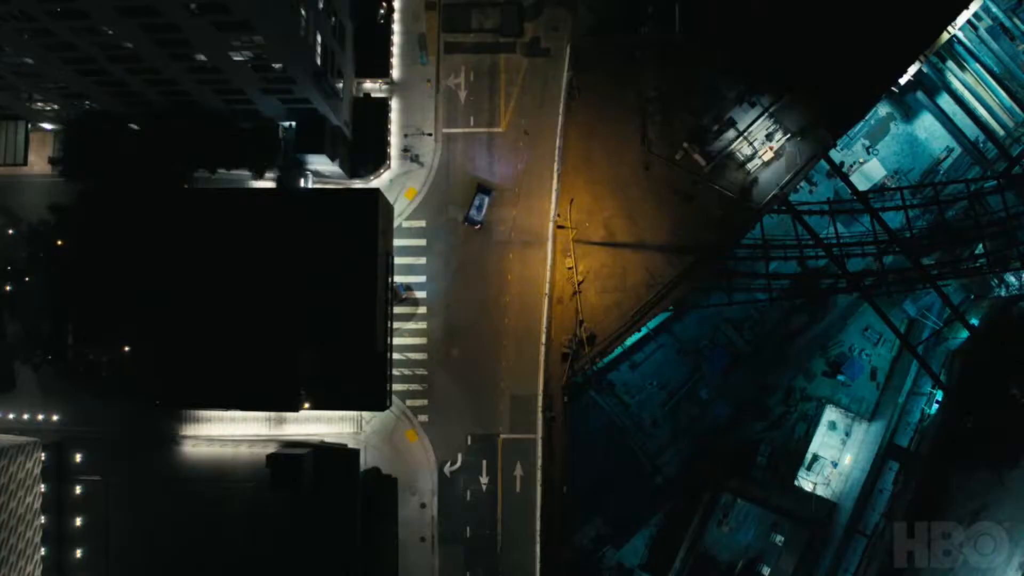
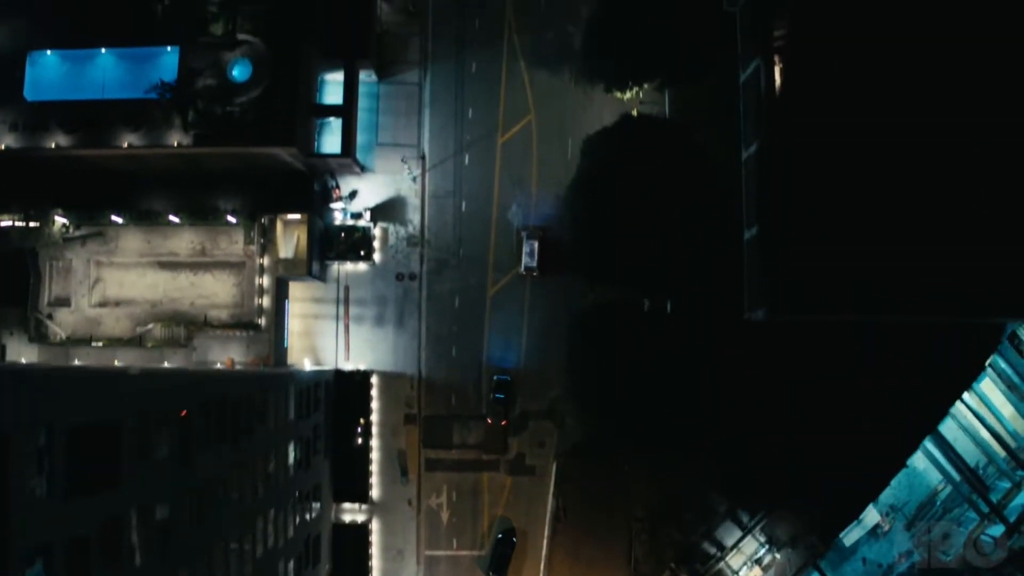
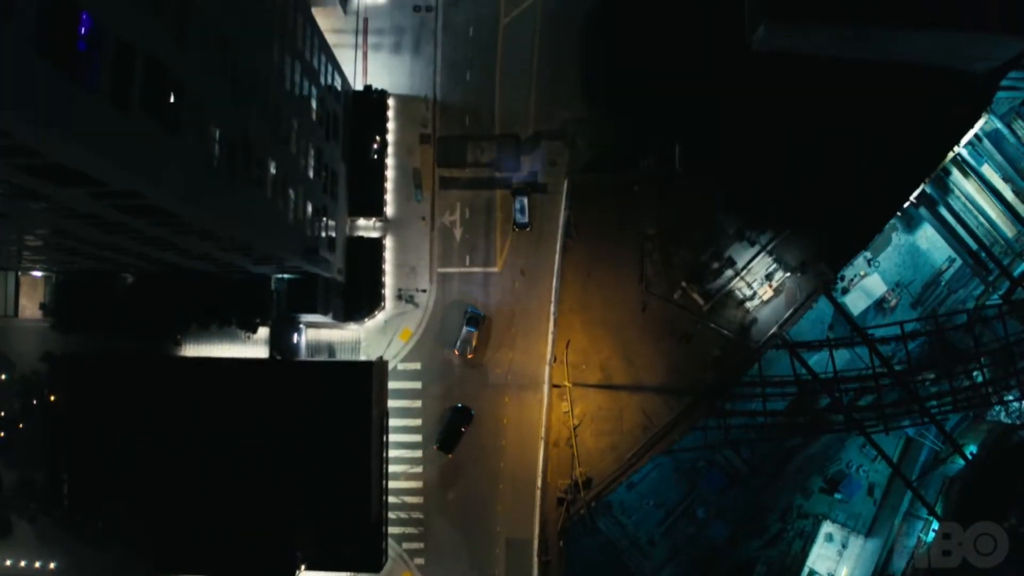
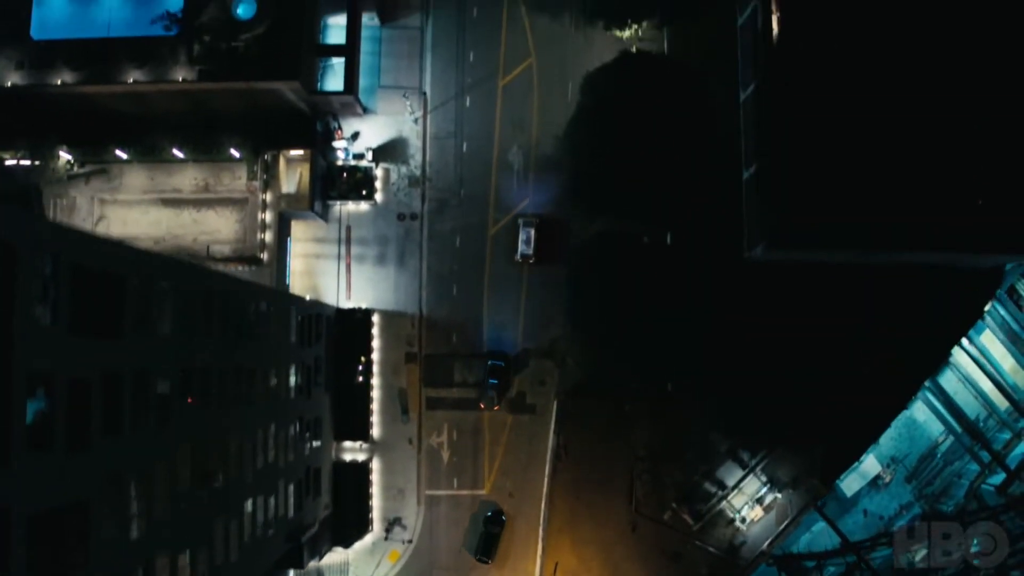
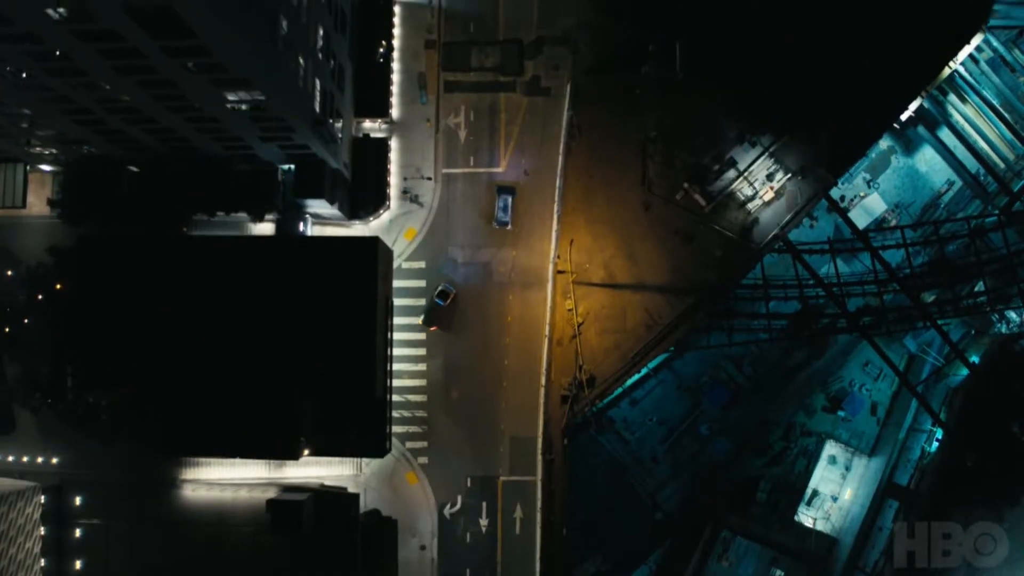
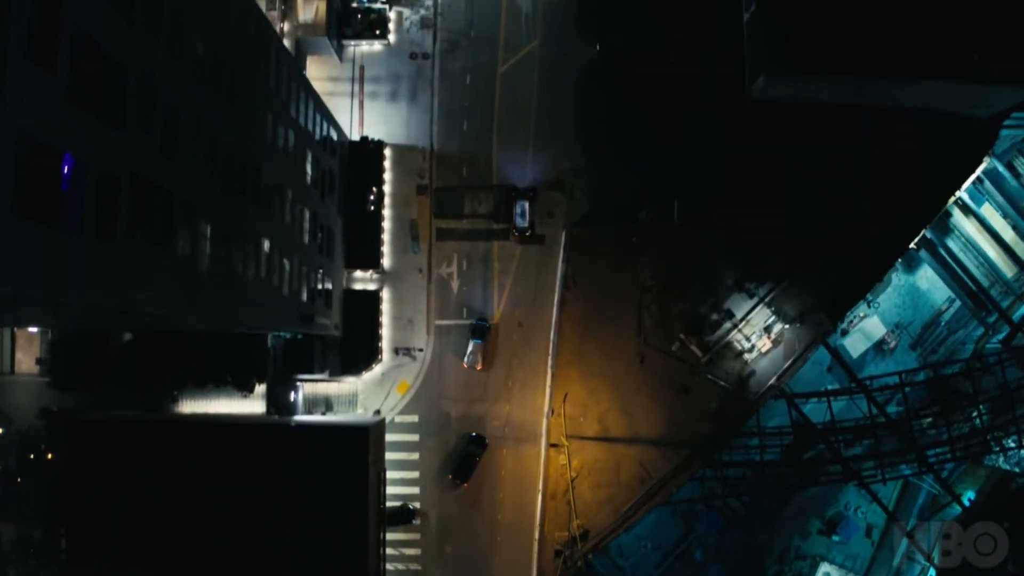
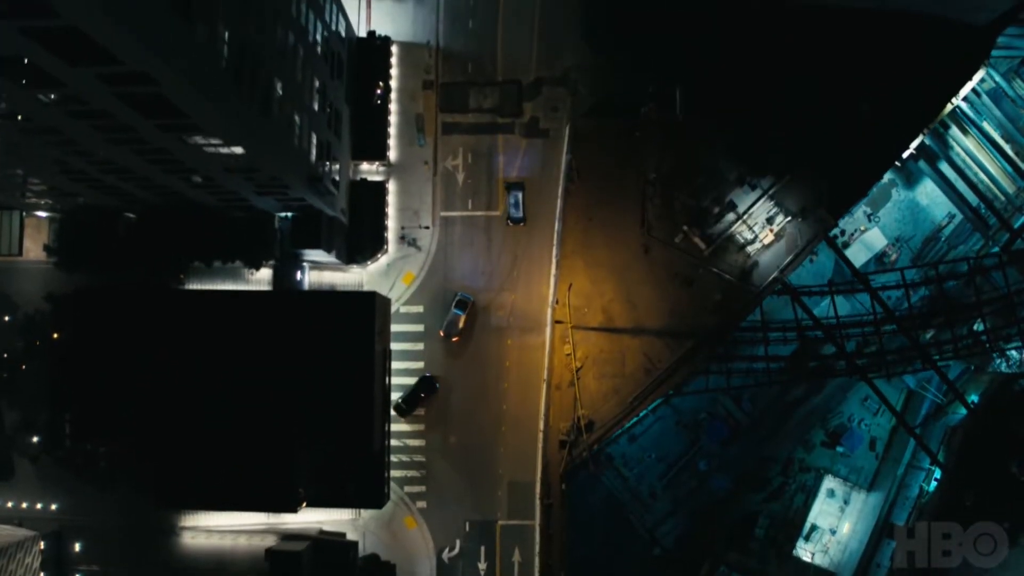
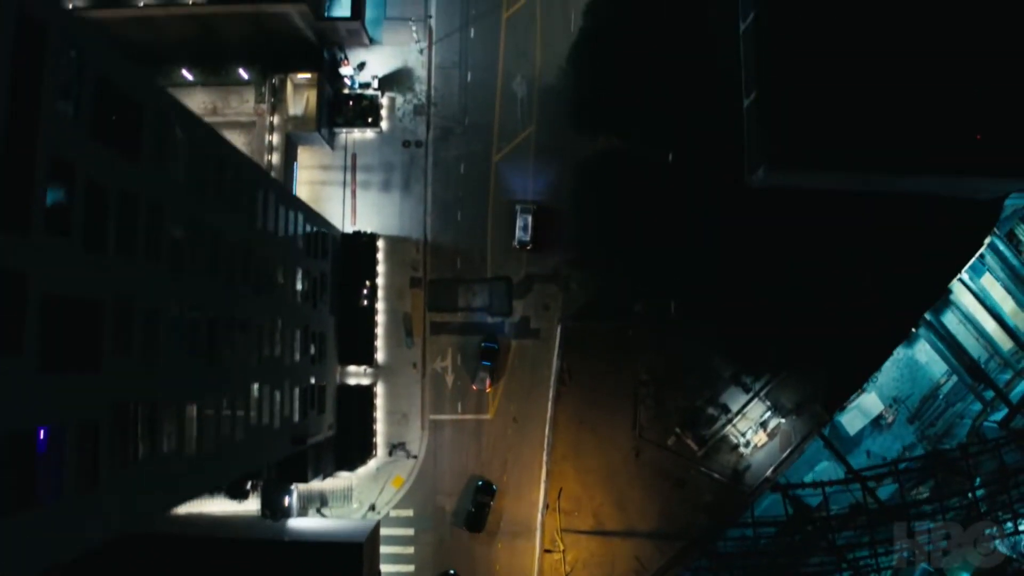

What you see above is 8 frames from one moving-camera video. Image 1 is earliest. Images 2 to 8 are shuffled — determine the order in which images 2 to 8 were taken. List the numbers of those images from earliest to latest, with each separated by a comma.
5, 7, 3, 6, 8, 4, 2
